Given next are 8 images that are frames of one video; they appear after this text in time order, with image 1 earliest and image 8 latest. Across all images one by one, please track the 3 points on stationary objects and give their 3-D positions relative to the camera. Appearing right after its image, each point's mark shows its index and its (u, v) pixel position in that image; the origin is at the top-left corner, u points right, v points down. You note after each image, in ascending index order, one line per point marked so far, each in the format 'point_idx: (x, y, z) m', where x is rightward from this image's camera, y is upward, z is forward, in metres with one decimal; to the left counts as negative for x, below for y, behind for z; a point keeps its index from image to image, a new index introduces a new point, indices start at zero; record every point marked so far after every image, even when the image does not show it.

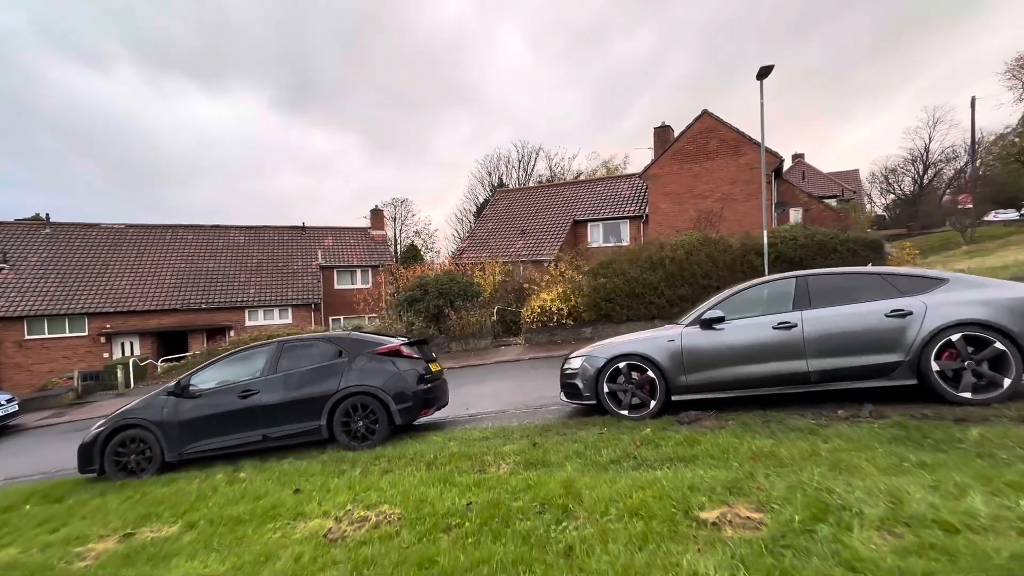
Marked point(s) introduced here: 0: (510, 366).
0: (-0.1, -2.1, +12.3) m
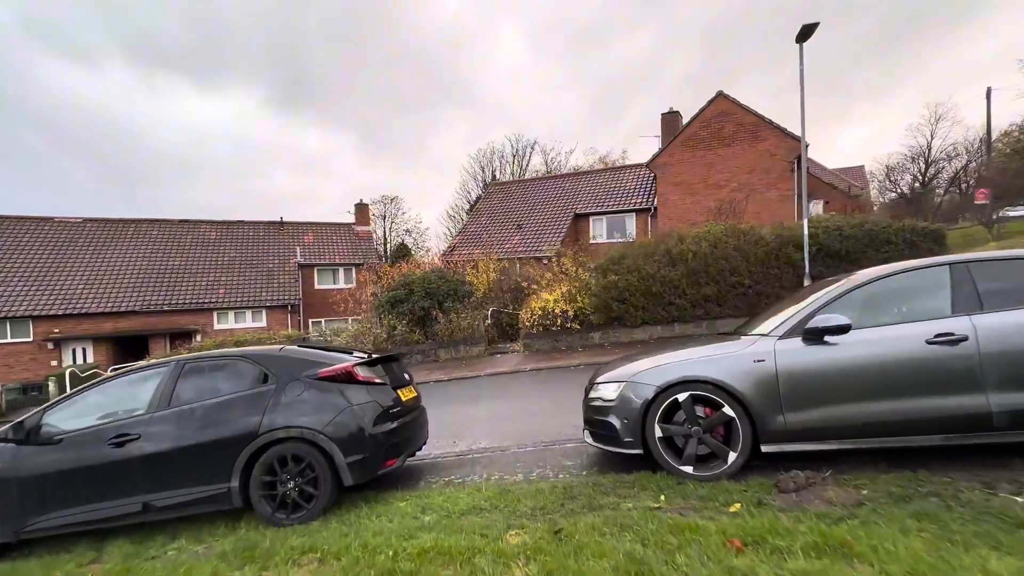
0: (-0.1, -2.1, +10.3) m
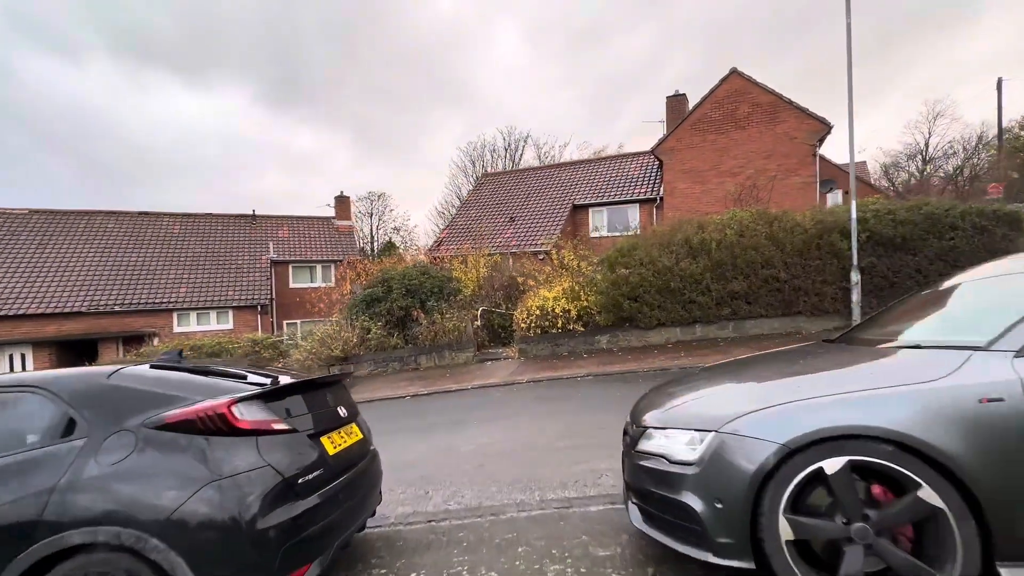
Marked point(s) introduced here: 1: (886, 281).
0: (-0.2, -1.9, +8.4) m
1: (+7.8, +0.1, +9.6) m
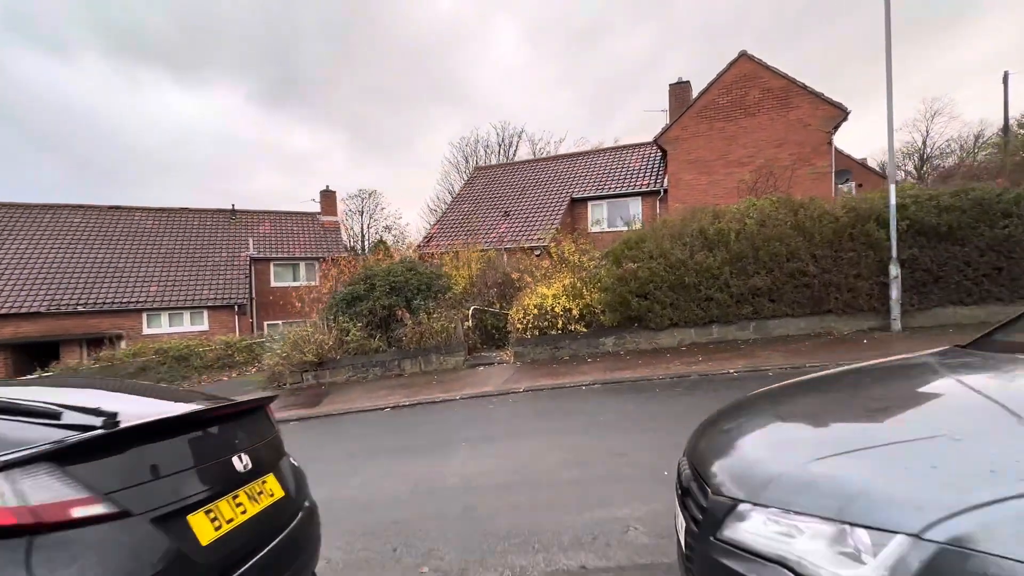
0: (-0.3, -1.9, +7.2) m
1: (+7.7, +0.2, +8.5) m
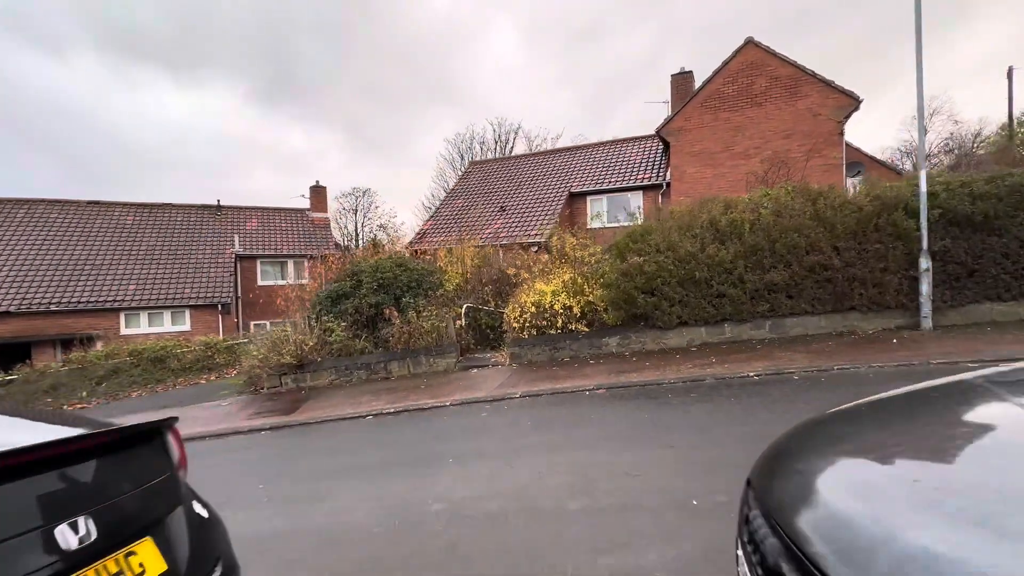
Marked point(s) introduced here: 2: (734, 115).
0: (-0.4, -1.8, +6.5) m
1: (+7.6, +0.3, +7.8) m
2: (+7.5, +5.8, +15.5) m
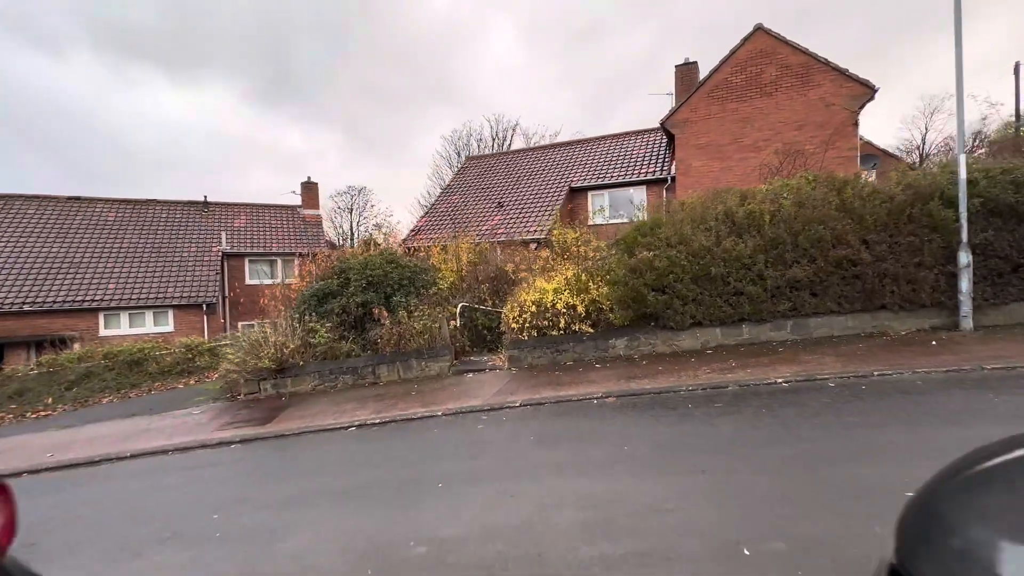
0: (-0.4, -1.7, +5.7) m
1: (+7.6, +0.4, +7.1) m
2: (+7.4, +5.9, +14.8) m
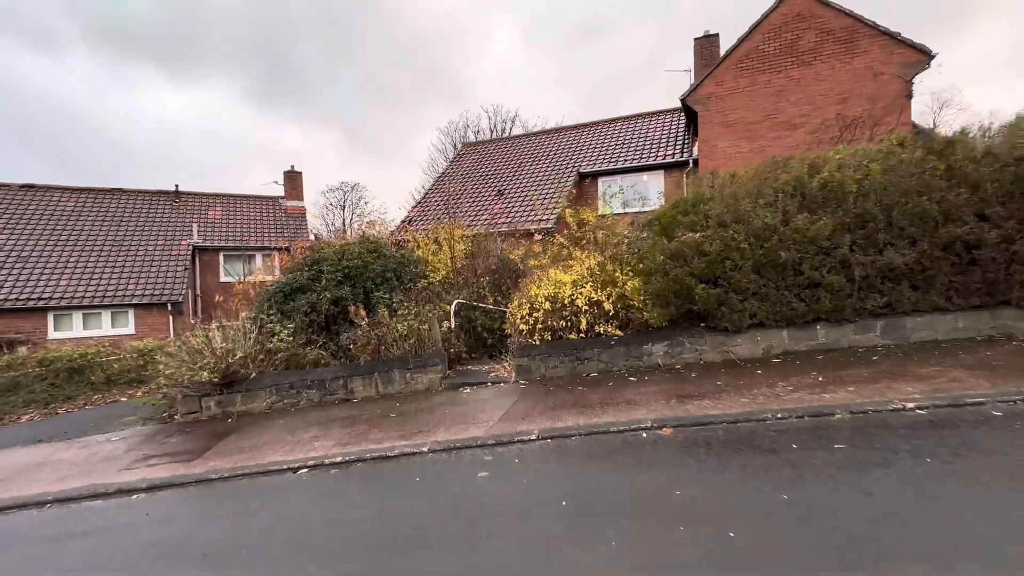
0: (-0.2, -1.6, +3.9) m
1: (+7.7, +0.5, +5.3) m
2: (+7.5, +6.0, +13.1) m
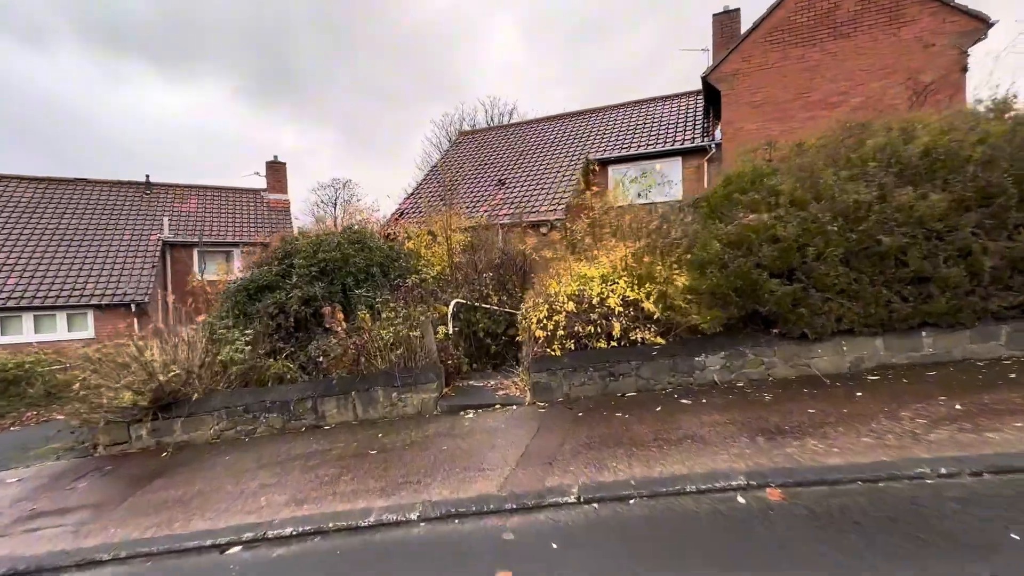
0: (0.0, -1.6, +2.5) m
1: (+7.9, +0.6, +4.0) m
2: (+7.6, +6.1, +11.7) m
